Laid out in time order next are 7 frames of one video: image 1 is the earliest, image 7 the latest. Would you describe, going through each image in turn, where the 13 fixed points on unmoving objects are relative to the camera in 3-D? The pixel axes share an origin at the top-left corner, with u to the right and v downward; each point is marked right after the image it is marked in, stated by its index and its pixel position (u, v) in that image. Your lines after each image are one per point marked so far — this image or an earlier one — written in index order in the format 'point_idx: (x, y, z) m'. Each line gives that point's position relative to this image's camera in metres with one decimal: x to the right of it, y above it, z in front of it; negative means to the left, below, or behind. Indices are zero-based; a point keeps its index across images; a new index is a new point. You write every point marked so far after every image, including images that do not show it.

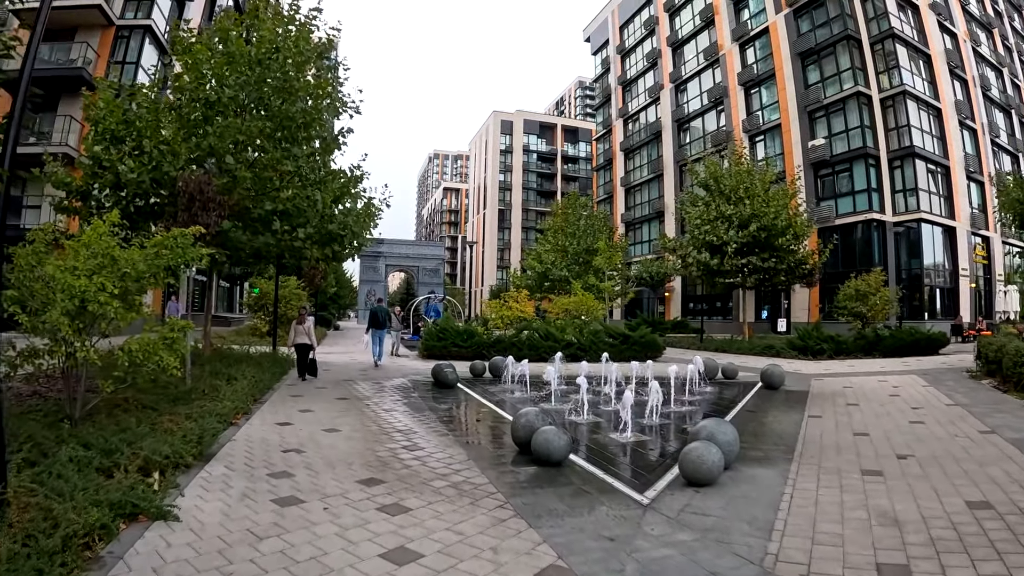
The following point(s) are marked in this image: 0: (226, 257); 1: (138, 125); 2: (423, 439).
0: (-5.1, +0.5, +10.6) m
1: (-5.9, +2.6, +9.6) m
2: (-1.0, -1.7, +6.8) m
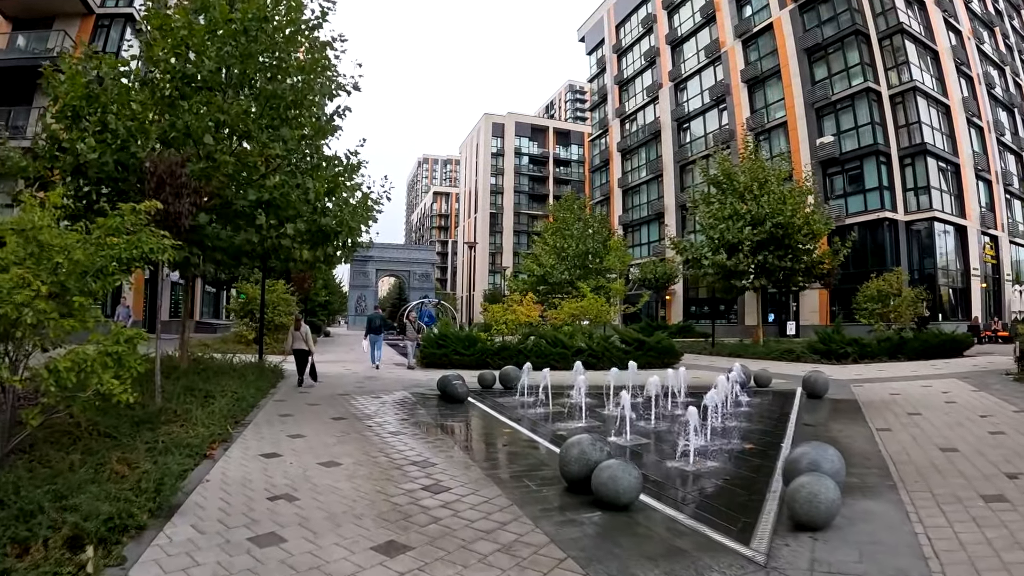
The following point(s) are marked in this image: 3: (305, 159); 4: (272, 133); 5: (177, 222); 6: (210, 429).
0: (-4.8, +0.4, +9.2) m
1: (-5.6, +2.6, +8.2) m
2: (-0.6, -1.7, +5.4) m
3: (-3.5, +2.1, +9.9) m
4: (-3.8, +2.4, +9.5) m
5: (-4.2, +0.8, +7.5) m
6: (-3.1, -1.4, +6.1) m
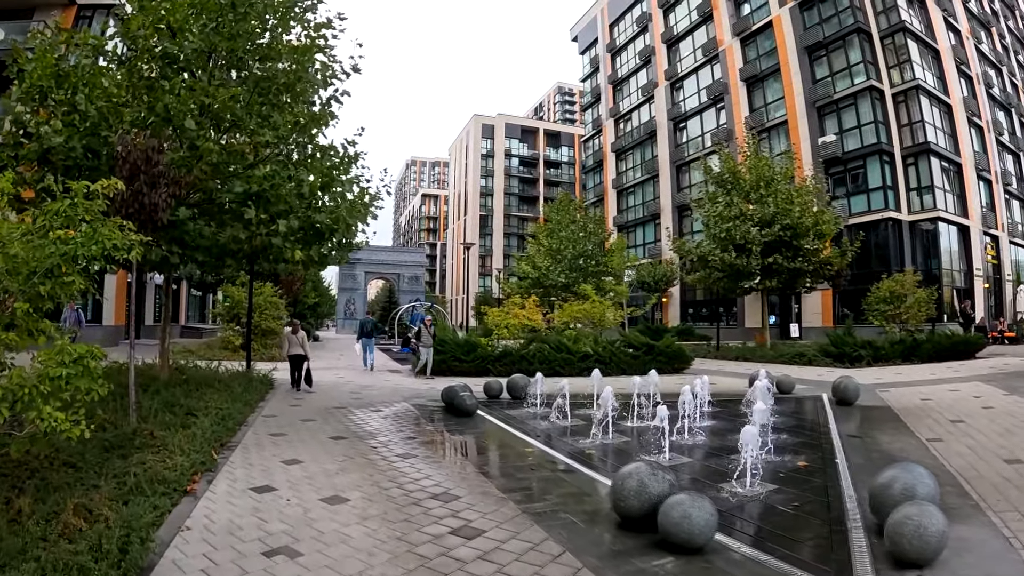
0: (-4.6, +0.4, +8.3) m
1: (-5.3, +2.6, +7.3) m
2: (-0.3, -1.7, +4.6) m
3: (-3.3, +2.1, +9.0) m
4: (-3.6, +2.4, +8.6) m
5: (-4.0, +0.8, +6.6) m
6: (-2.8, -1.5, +5.2) m
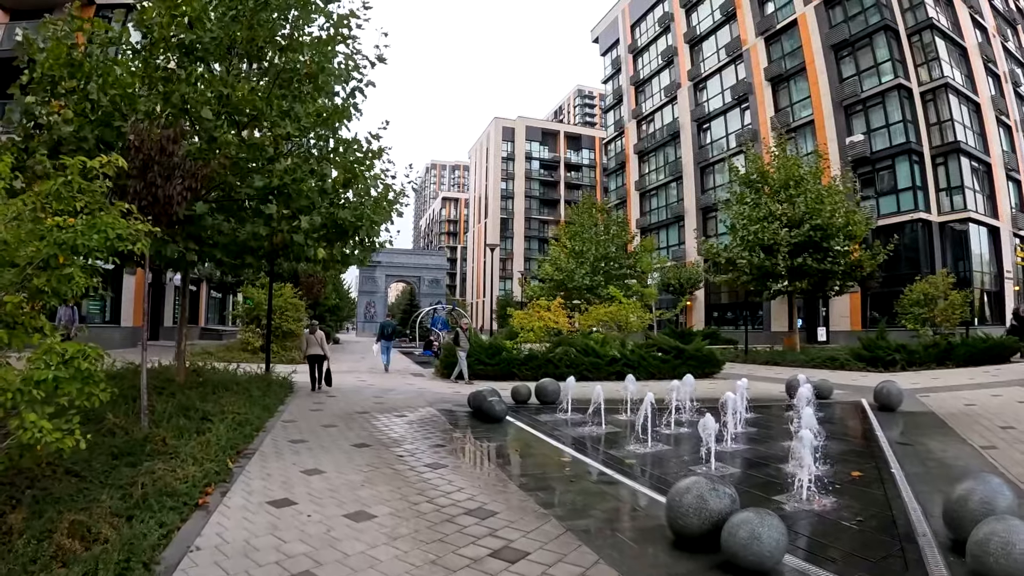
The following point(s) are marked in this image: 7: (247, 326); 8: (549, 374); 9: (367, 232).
0: (-4.2, +0.4, +8.0) m
1: (-4.9, +2.6, +7.0) m
2: (0.0, -1.7, +4.1) m
3: (-2.8, +2.1, +8.7) m
4: (-3.1, +2.4, +8.3) m
5: (-3.6, +0.8, +6.2) m
6: (-2.5, -1.4, +4.8) m
7: (-8.4, -1.2, +19.0) m
8: (+0.9, -2.2, +15.1) m
9: (-2.1, +0.8, +8.5) m
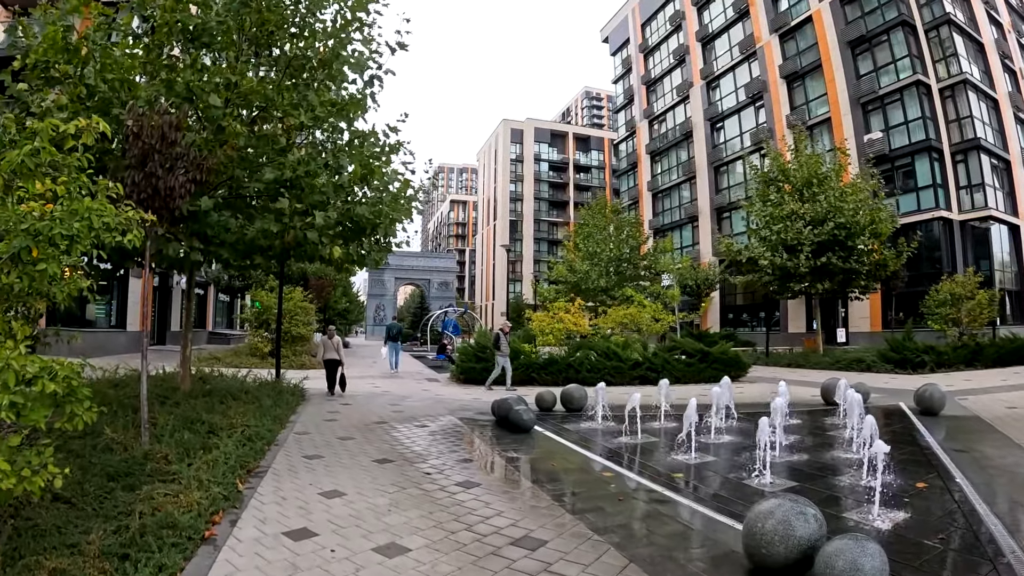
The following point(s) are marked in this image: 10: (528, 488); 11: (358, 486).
0: (-3.8, +0.4, +7.4) m
1: (-4.6, +2.6, +6.5) m
2: (+0.4, -1.7, +3.5) m
3: (-2.5, +2.1, +8.1) m
4: (-2.8, +2.4, +7.7) m
5: (-3.3, +0.8, +5.7) m
6: (-2.1, -1.4, +4.2) m
7: (-7.9, -1.3, +18.5) m
8: (+1.4, -2.2, +14.5) m
9: (-1.7, +0.8, +8.0) m
10: (+0.1, -1.8, +5.3) m
11: (-1.3, -1.6, +4.9) m
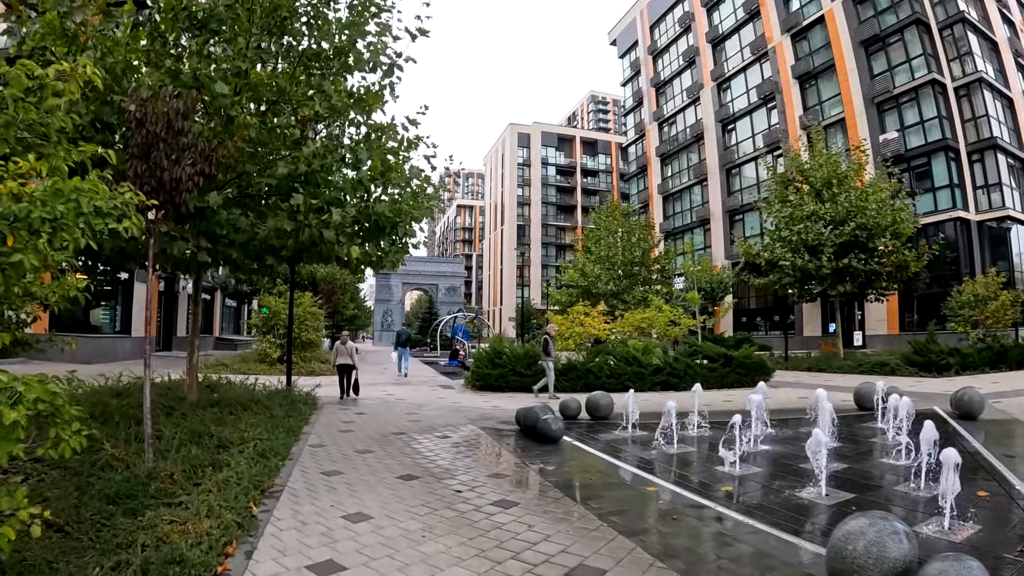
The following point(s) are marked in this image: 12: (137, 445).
0: (-3.5, +0.4, +7.0) m
1: (-4.3, +2.5, +6.0) m
2: (+0.7, -1.6, +3.0) m
3: (-2.1, +2.0, +7.7) m
4: (-2.5, +2.4, +7.3) m
5: (-2.9, +0.8, +5.3) m
6: (-1.8, -1.4, +3.7) m
7: (-7.5, -1.5, +18.1) m
8: (+1.8, -2.3, +14.0) m
9: (-1.4, +0.8, +7.5) m
10: (+0.5, -1.8, +4.8) m
11: (-0.9, -1.6, +4.4) m
12: (-3.2, -1.3, +5.1) m
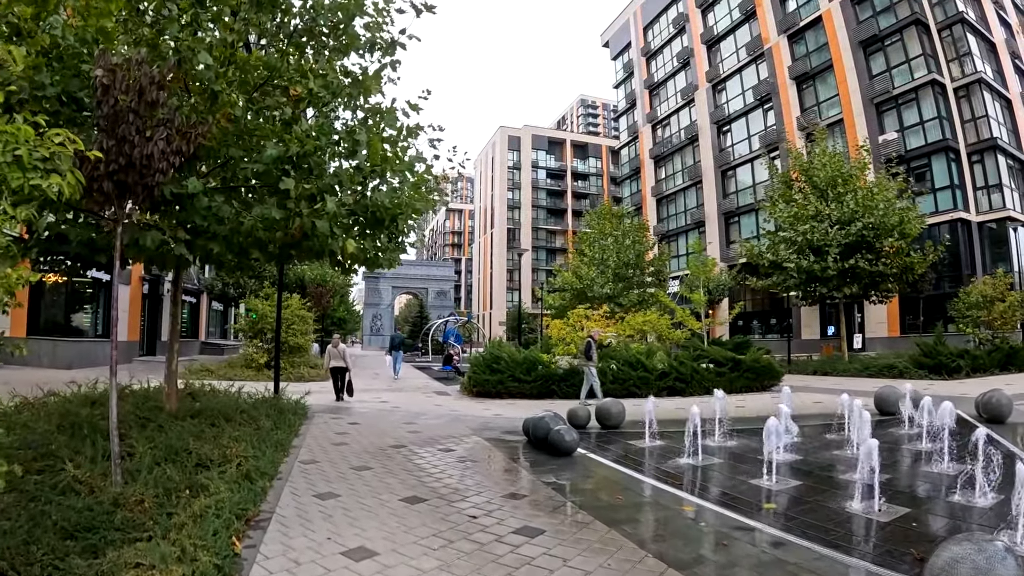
0: (-3.3, +0.4, +6.3) m
1: (-4.1, +2.6, +5.4) m
2: (+0.9, -1.6, +2.4) m
3: (-2.0, +2.0, +7.1) m
4: (-2.3, +2.4, +6.7) m
5: (-2.8, +0.8, +4.6) m
6: (-1.6, -1.4, +3.1) m
7: (-7.6, -1.5, +17.3) m
8: (+1.8, -2.3, +13.4) m
9: (-1.3, +0.8, +6.9) m
10: (+0.6, -1.8, +4.2) m
11: (-0.8, -1.6, +3.8) m
12: (-3.0, -1.3, +4.4) m
